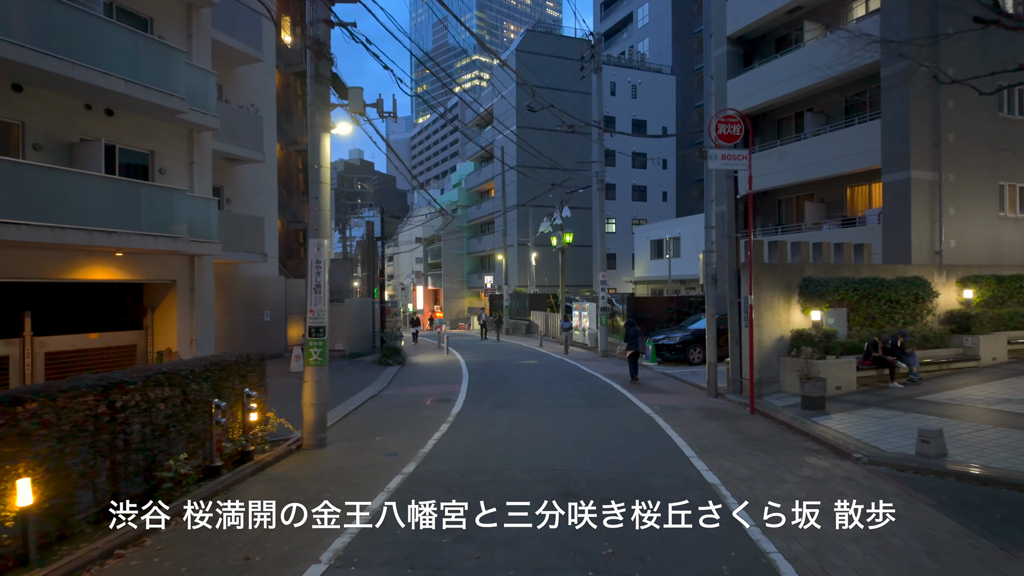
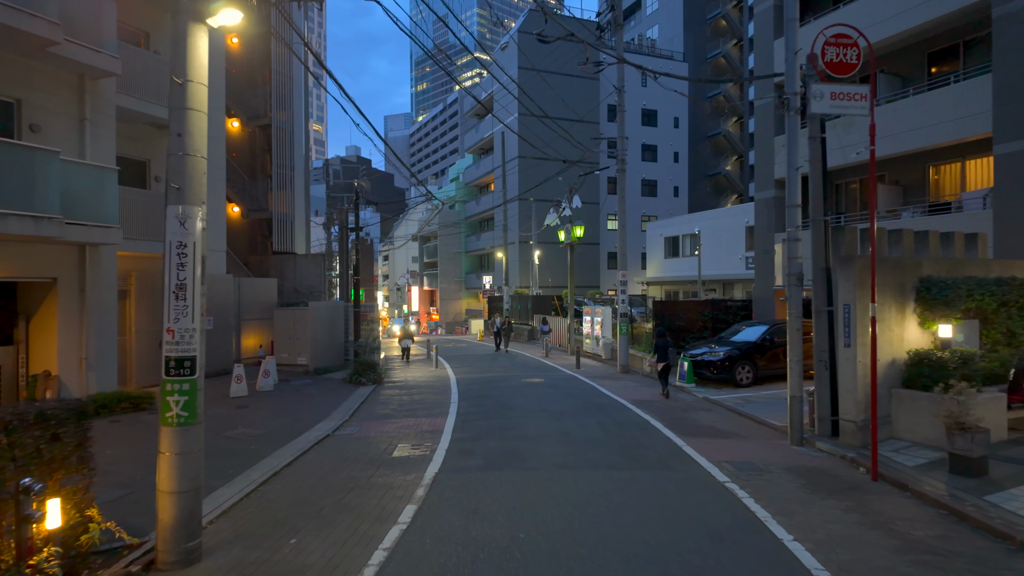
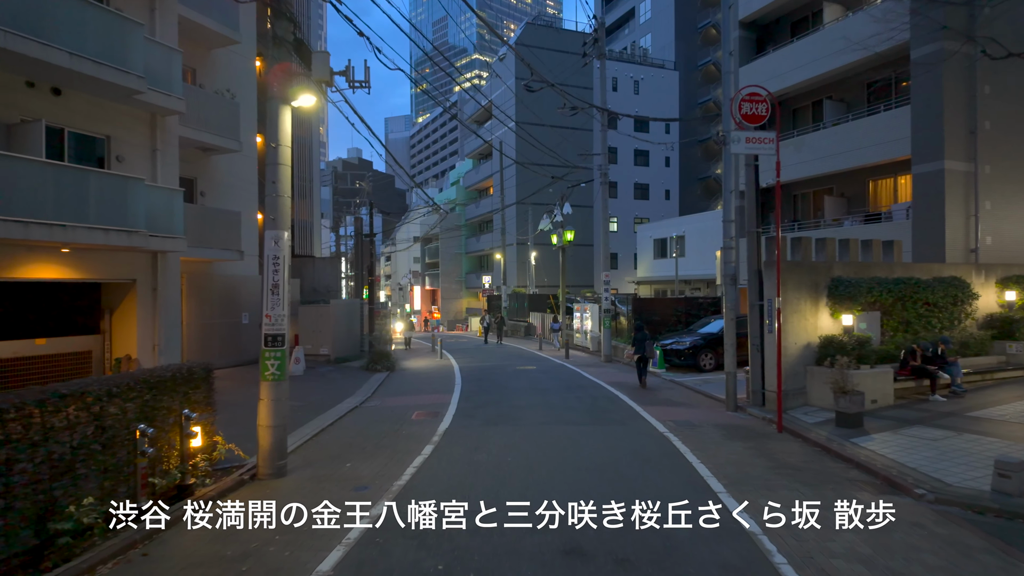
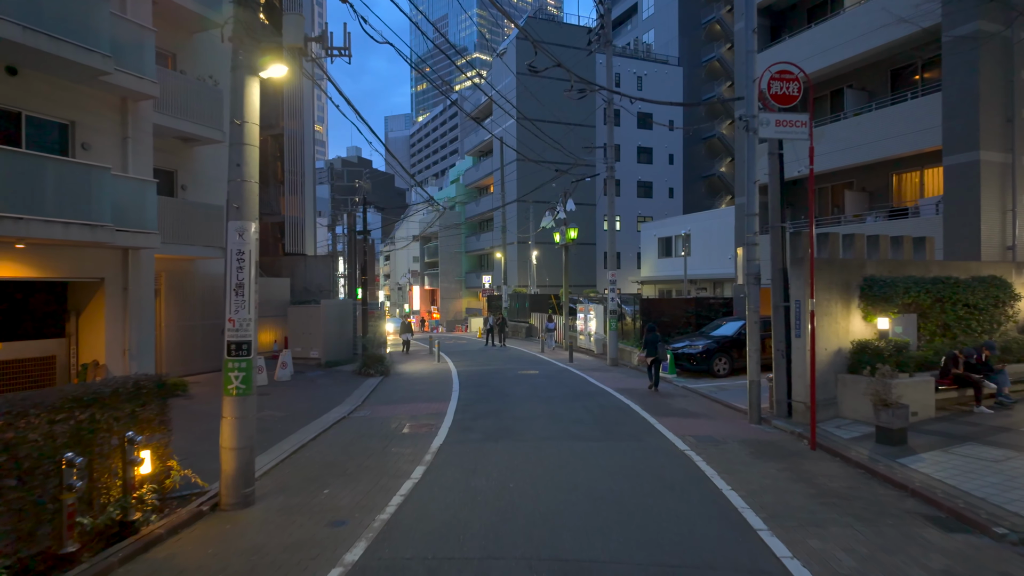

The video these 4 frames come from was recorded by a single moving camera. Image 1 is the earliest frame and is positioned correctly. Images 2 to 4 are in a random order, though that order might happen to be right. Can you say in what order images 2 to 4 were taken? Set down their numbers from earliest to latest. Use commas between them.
3, 4, 2
